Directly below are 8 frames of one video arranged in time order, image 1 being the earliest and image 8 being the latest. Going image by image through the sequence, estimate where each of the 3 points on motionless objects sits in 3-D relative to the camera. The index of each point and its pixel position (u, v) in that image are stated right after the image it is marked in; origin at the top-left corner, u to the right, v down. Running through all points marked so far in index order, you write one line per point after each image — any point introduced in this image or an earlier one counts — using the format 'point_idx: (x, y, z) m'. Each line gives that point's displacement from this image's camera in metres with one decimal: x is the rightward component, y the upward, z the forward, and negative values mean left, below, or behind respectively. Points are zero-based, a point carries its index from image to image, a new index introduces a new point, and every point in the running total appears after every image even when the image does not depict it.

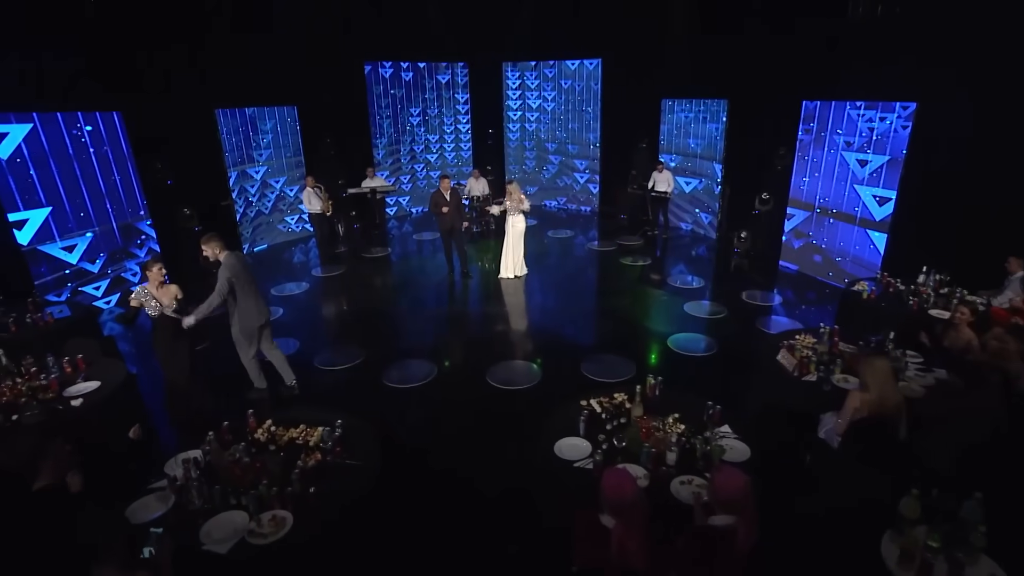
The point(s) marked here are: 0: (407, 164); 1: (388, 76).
0: (-2.2, +2.6, +11.9) m
1: (-2.3, +4.0, +11.0) m
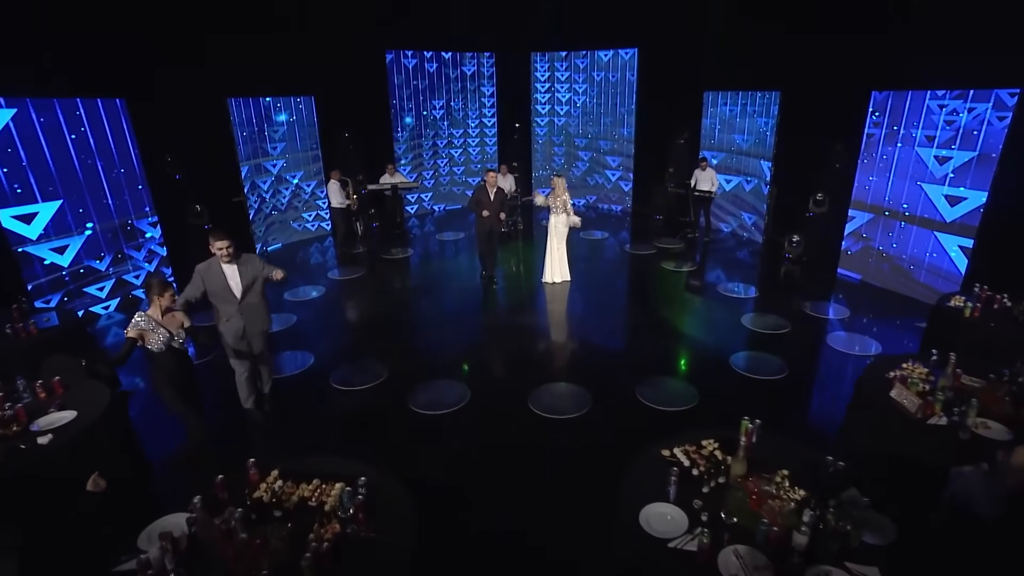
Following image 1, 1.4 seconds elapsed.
0: (-1.6, +2.5, +11.3) m
1: (-1.8, +4.0, +10.4) m
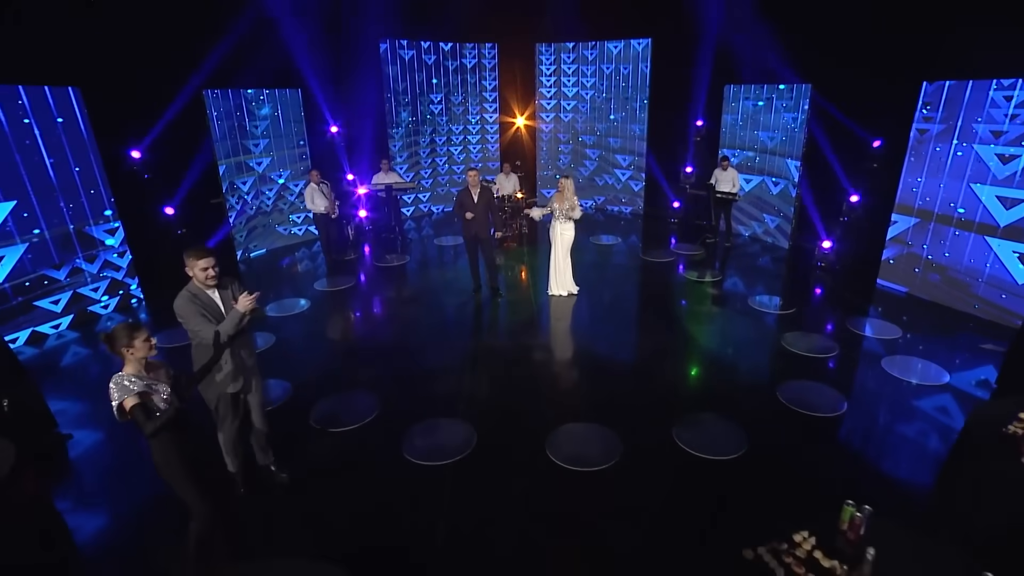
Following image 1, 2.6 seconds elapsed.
0: (-1.6, +2.4, +10.6) m
1: (-1.7, +3.8, +9.6) m
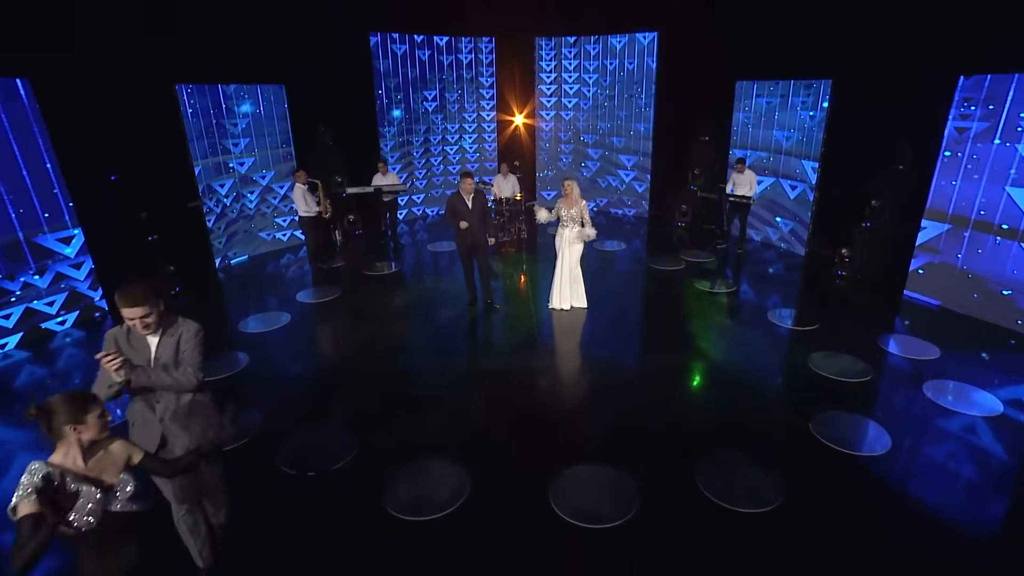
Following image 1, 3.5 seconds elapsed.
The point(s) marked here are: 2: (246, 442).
0: (-1.6, +2.3, +10.0) m
1: (-1.8, +3.7, +9.1) m
2: (-1.7, -1.0, +3.8) m
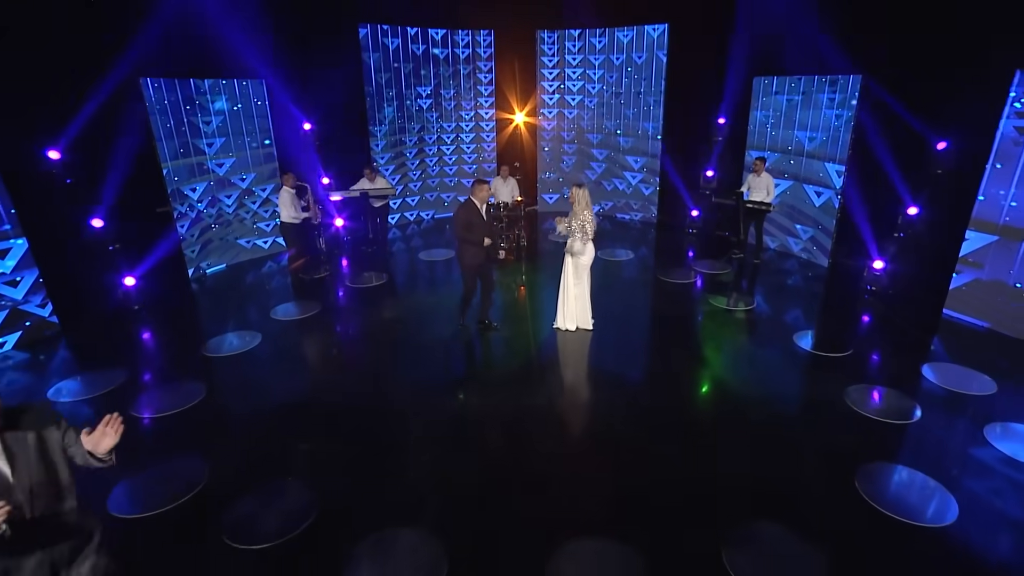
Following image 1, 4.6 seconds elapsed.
0: (-1.6, +2.1, +9.4) m
1: (-1.8, +3.6, +8.5) m
2: (-1.8, -1.2, +3.2) m
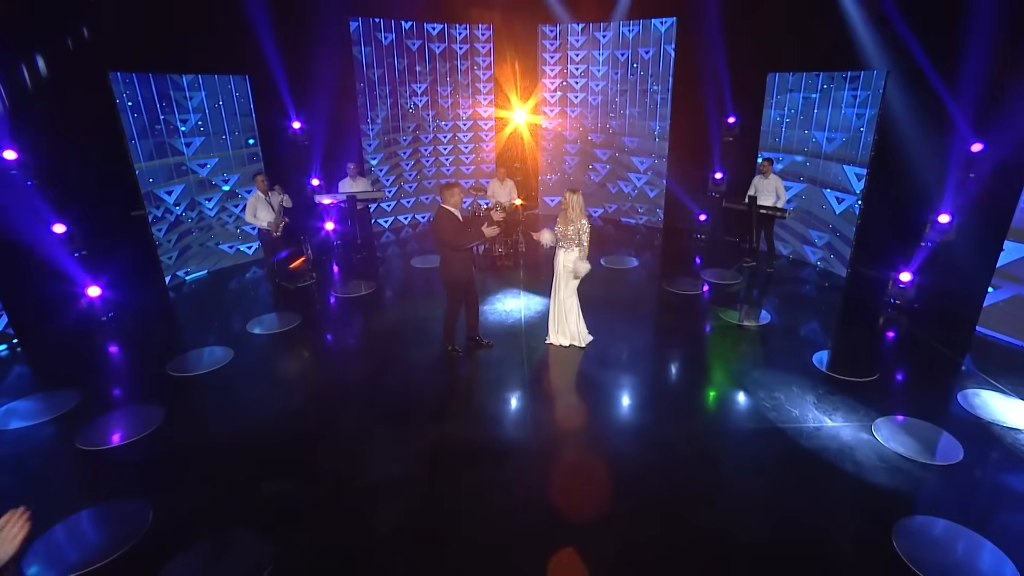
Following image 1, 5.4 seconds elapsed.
0: (-1.6, +2.0, +9.0) m
1: (-1.8, +3.5, +8.1) m
2: (-1.9, -1.3, +2.8) m
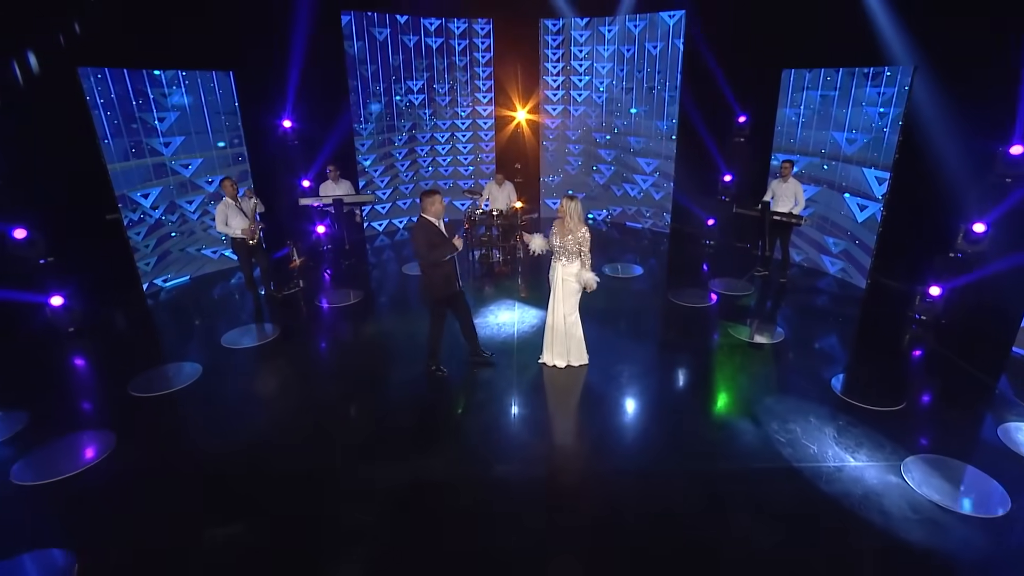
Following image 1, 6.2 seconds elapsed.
0: (-1.6, +1.9, +8.7) m
1: (-1.8, +3.4, +7.7) m
2: (-2.0, -1.4, +2.4) m
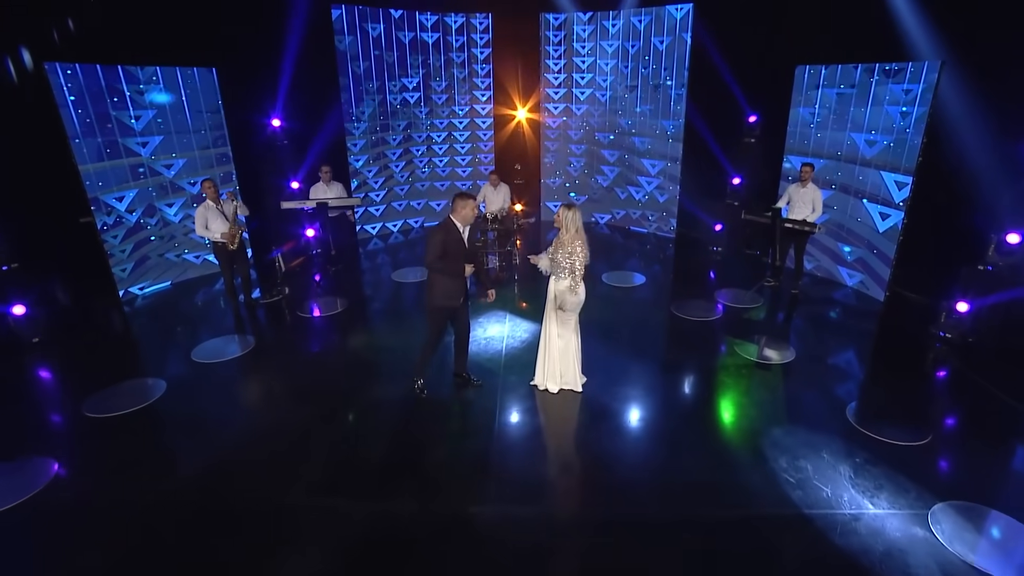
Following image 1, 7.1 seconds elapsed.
0: (-1.6, +1.8, +8.3) m
1: (-1.8, +3.3, +7.4) m
2: (-2.1, -1.5, +2.1) m
